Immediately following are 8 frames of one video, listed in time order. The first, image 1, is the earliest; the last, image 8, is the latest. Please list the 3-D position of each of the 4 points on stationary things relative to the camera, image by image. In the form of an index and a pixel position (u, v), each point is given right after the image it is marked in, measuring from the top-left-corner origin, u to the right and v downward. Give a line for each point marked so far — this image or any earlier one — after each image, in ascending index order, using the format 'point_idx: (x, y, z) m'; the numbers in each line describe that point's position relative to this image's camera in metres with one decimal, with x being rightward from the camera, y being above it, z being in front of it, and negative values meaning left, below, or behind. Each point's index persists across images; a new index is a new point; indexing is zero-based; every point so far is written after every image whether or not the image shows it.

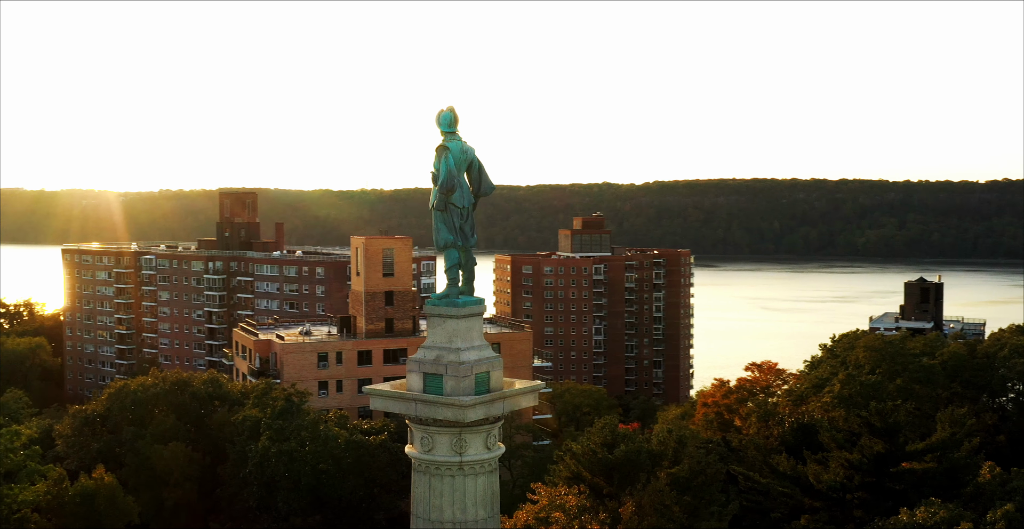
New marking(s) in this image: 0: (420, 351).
0: (-1.1, -1.0, +13.7) m
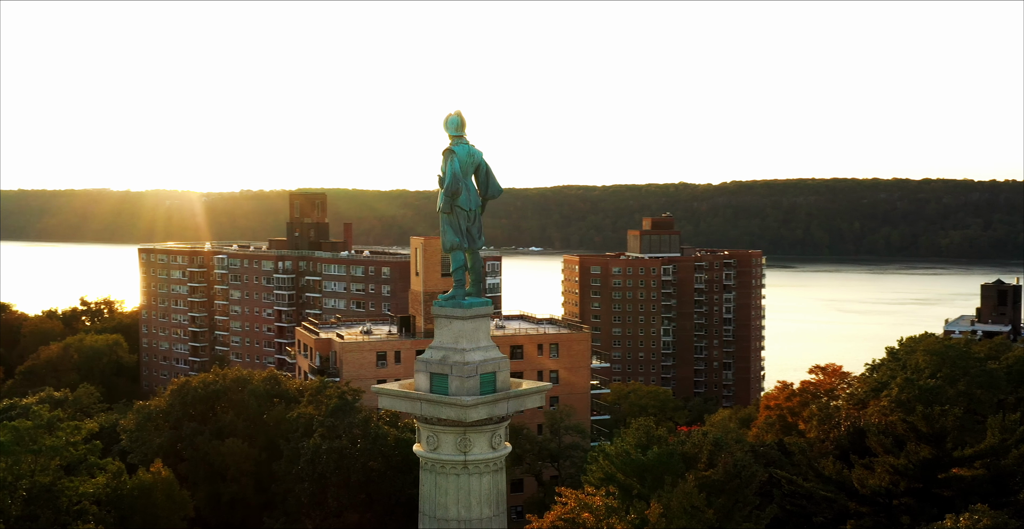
0: (-1.0, -1.0, +13.9) m
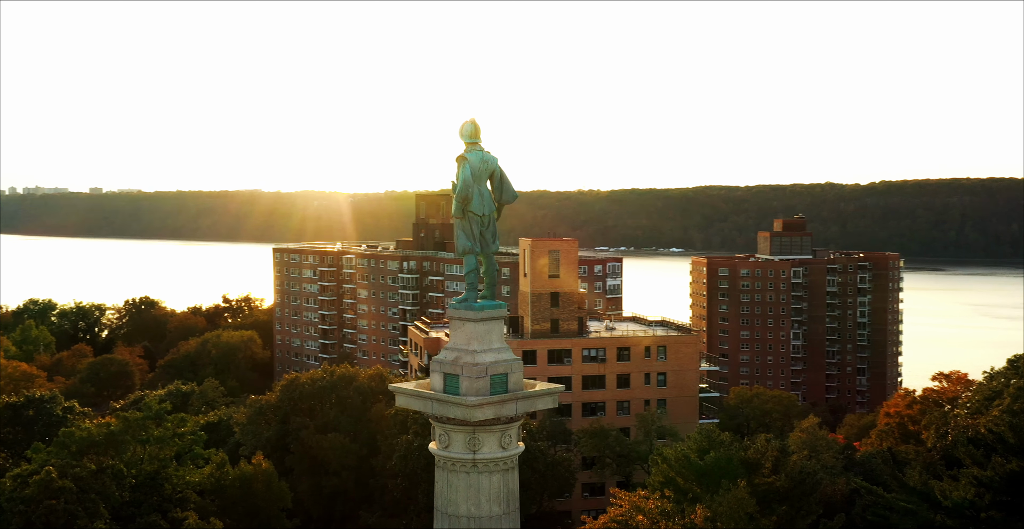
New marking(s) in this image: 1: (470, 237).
0: (-0.8, -1.1, +14.3) m
1: (-0.5, +0.3, +14.2) m
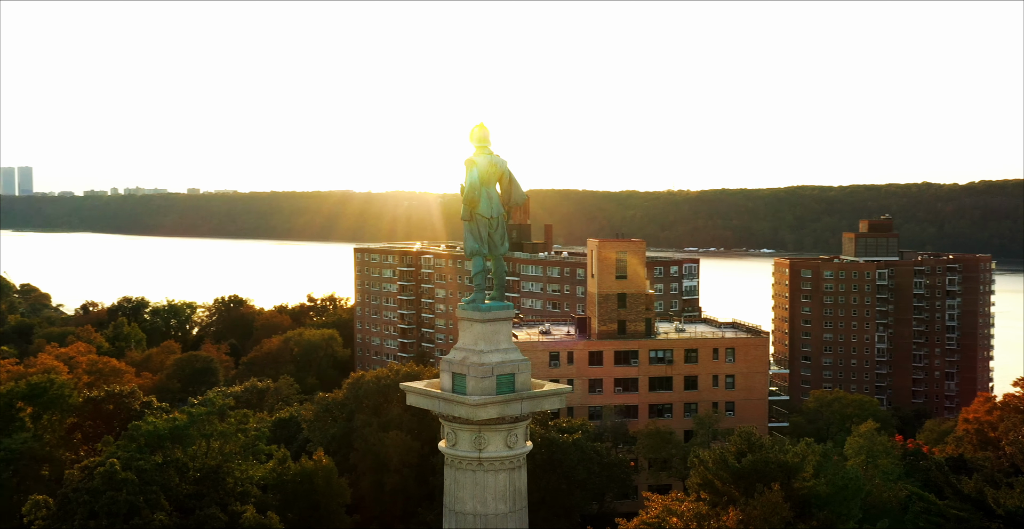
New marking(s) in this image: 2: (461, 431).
0: (-0.7, -1.1, +14.6) m
1: (-0.4, +0.3, +14.4) m
2: (-0.6, -2.0, +14.3) m
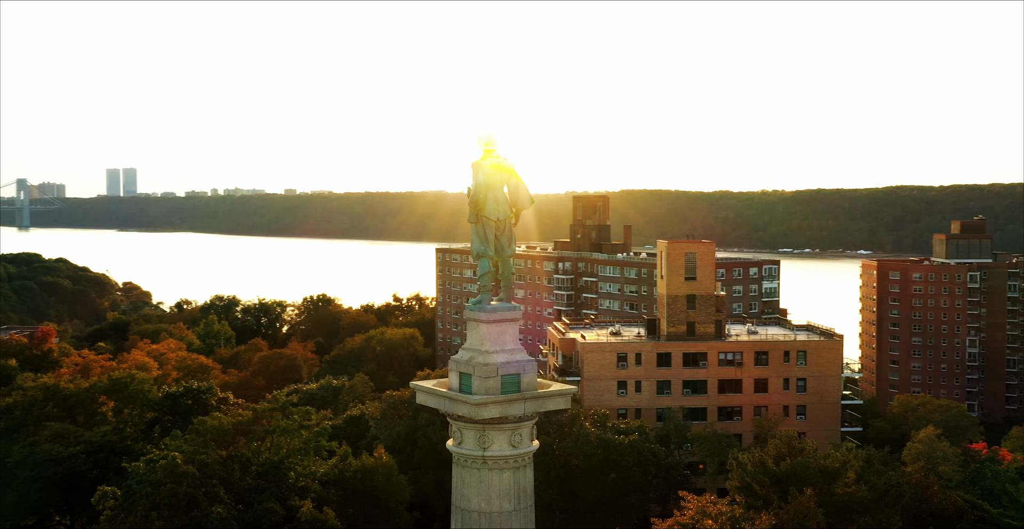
0: (-0.7, -1.1, +14.8) m
1: (-0.4, +0.3, +14.6) m
2: (-0.6, -2.0, +14.5) m
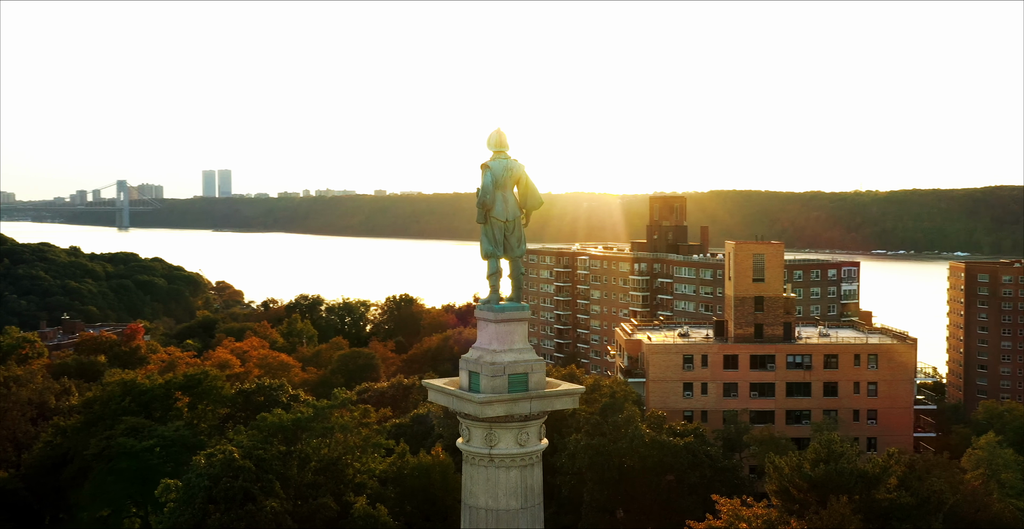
0: (-0.5, -1.1, +15.0) m
1: (-0.2, +0.3, +14.8) m
2: (-0.5, -2.0, +14.7) m
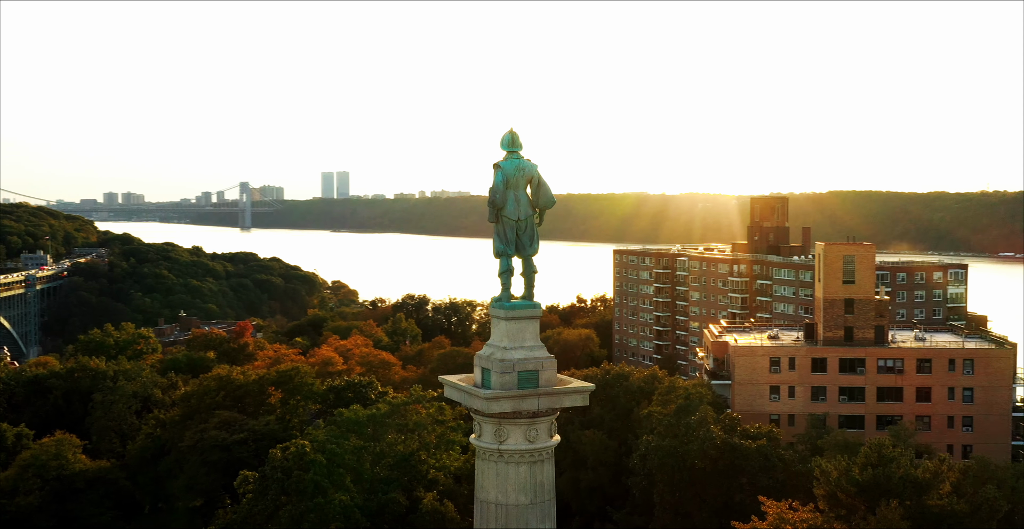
0: (-0.4, -1.1, +15.2) m
1: (-0.1, +0.3, +15.0) m
2: (-0.3, -2.0, +15.0) m
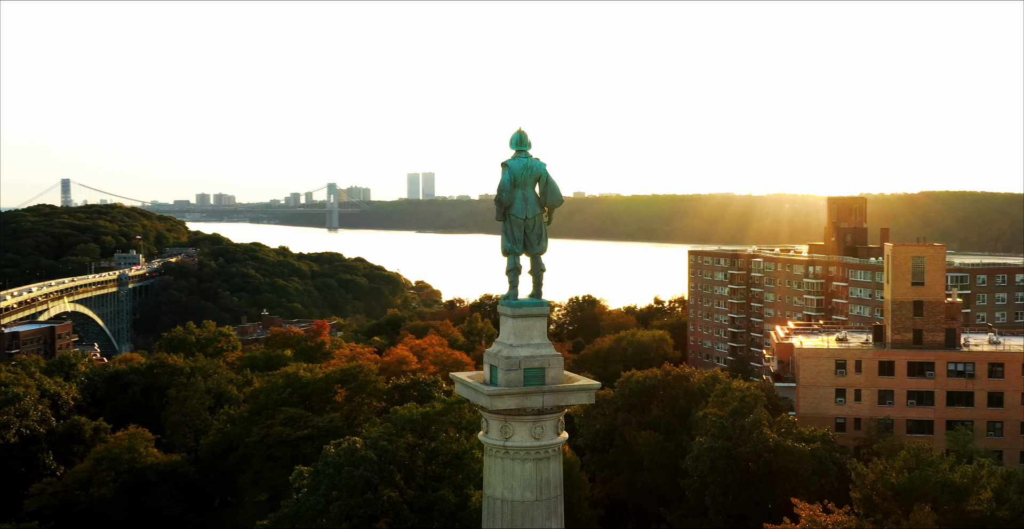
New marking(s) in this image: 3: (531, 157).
0: (-0.3, -1.1, +15.4) m
1: (0.0, +0.3, +15.1) m
2: (-0.2, -2.0, +15.1) m
3: (+0.2, +1.4, +15.0) m
